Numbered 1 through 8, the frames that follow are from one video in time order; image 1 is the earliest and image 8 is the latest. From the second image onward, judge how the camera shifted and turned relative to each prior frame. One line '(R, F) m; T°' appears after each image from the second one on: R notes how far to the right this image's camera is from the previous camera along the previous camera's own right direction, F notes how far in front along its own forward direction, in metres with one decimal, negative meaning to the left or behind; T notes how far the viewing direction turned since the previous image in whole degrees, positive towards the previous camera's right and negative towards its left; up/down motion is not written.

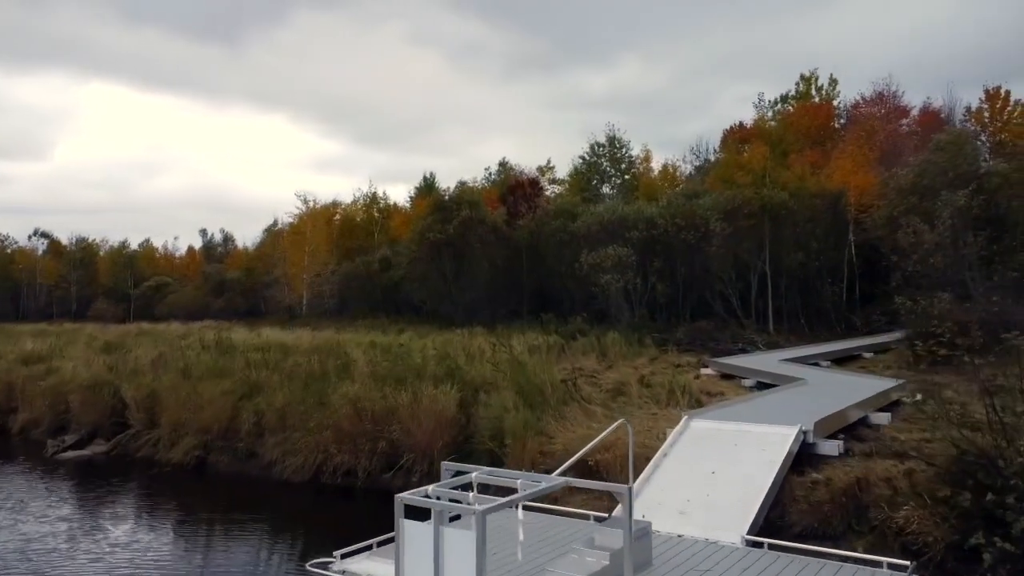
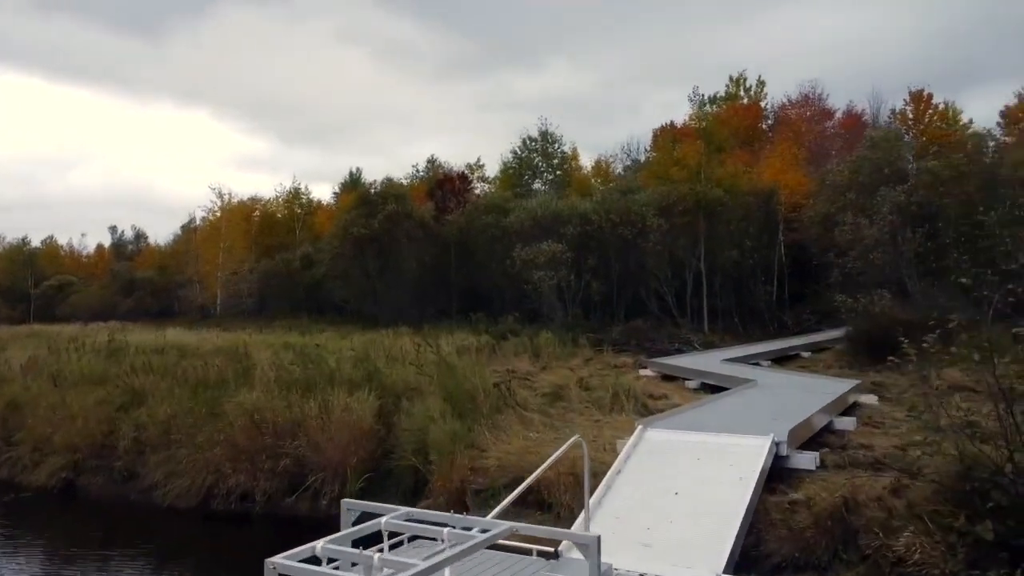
(0.0, +0.9) m; +5°
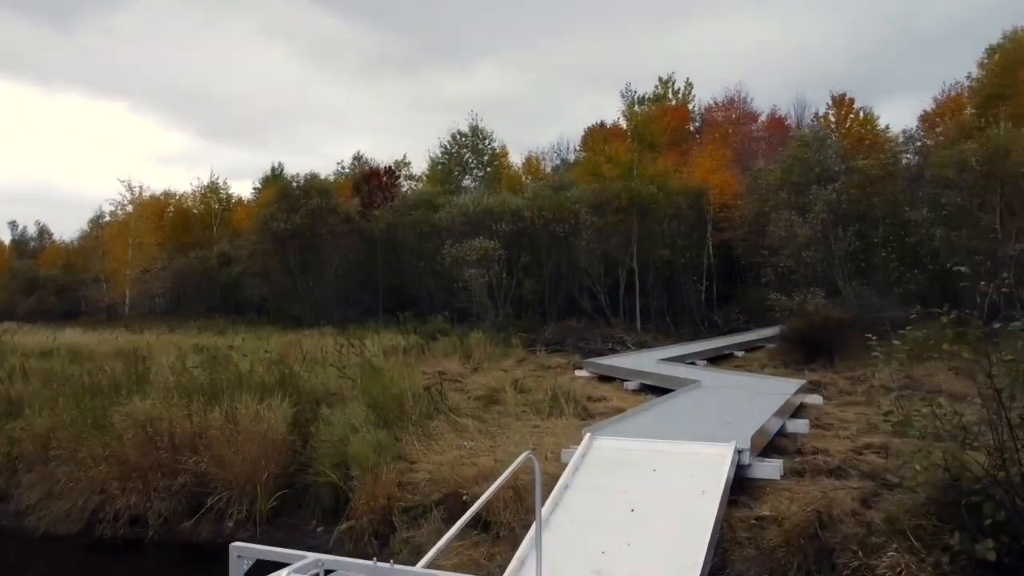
(0.0, +0.6) m; +5°
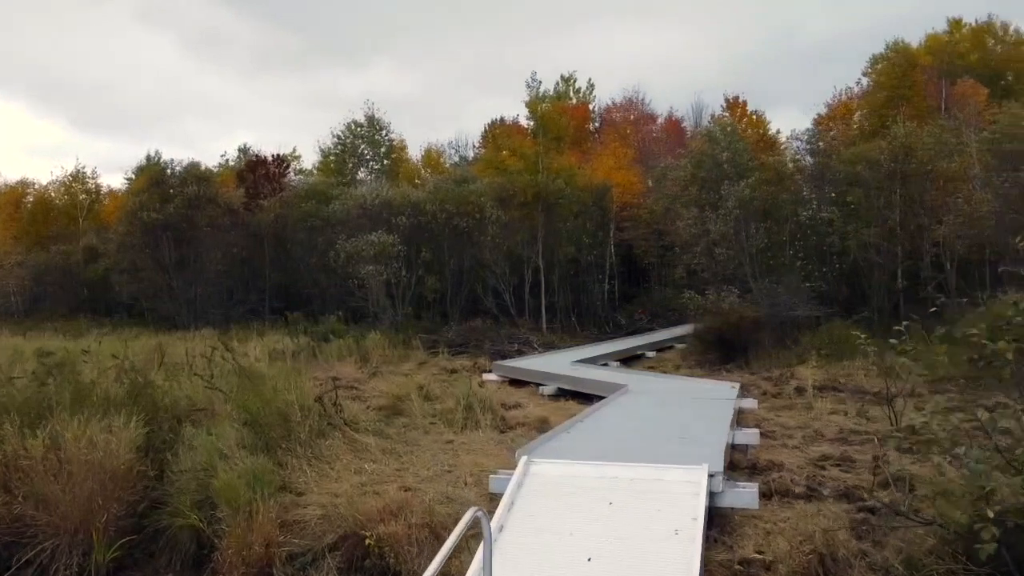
(-0.1, +1.0) m; +8°
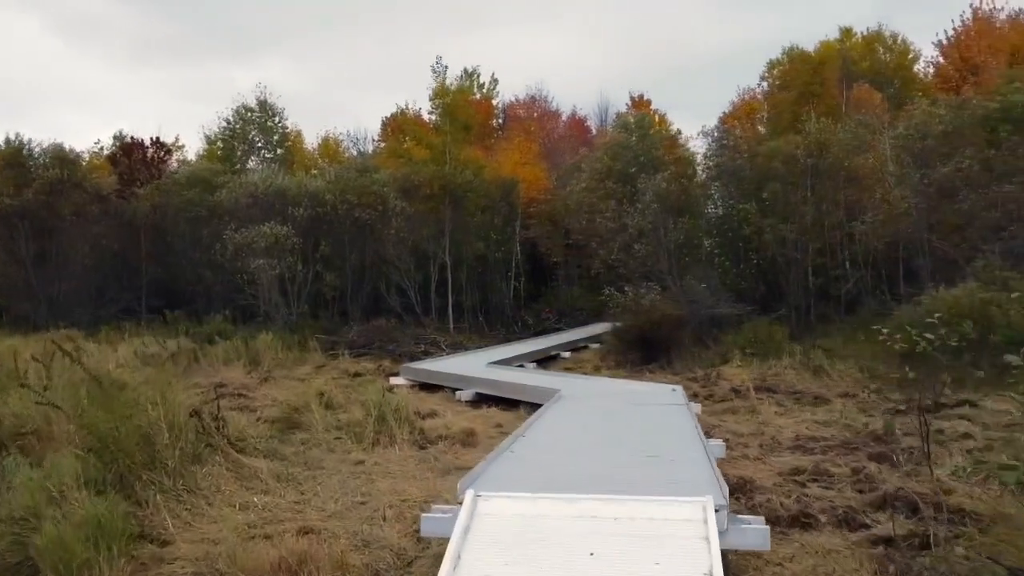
(-0.2, +0.9) m; +7°
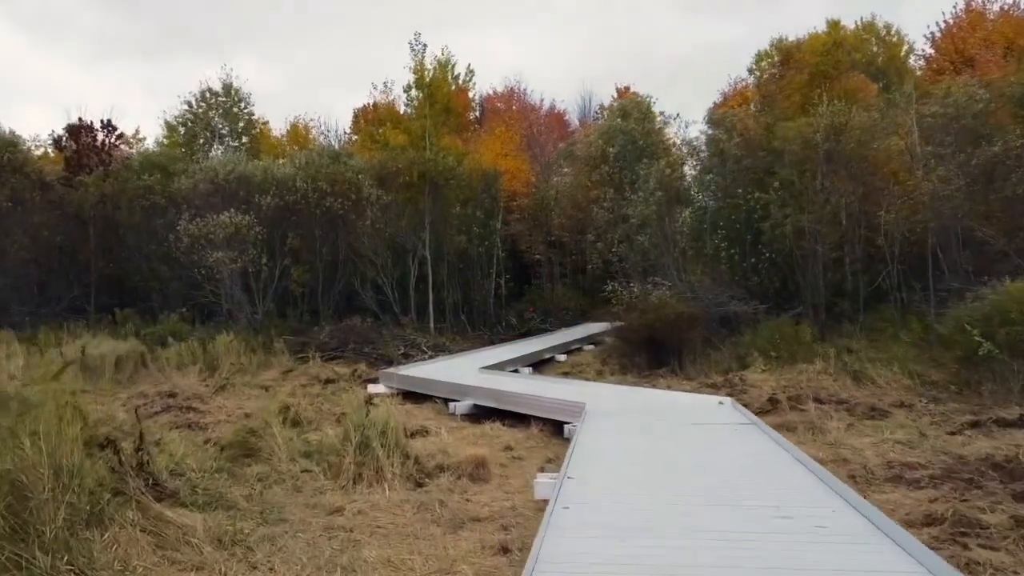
(-0.3, +1.3) m; +2°
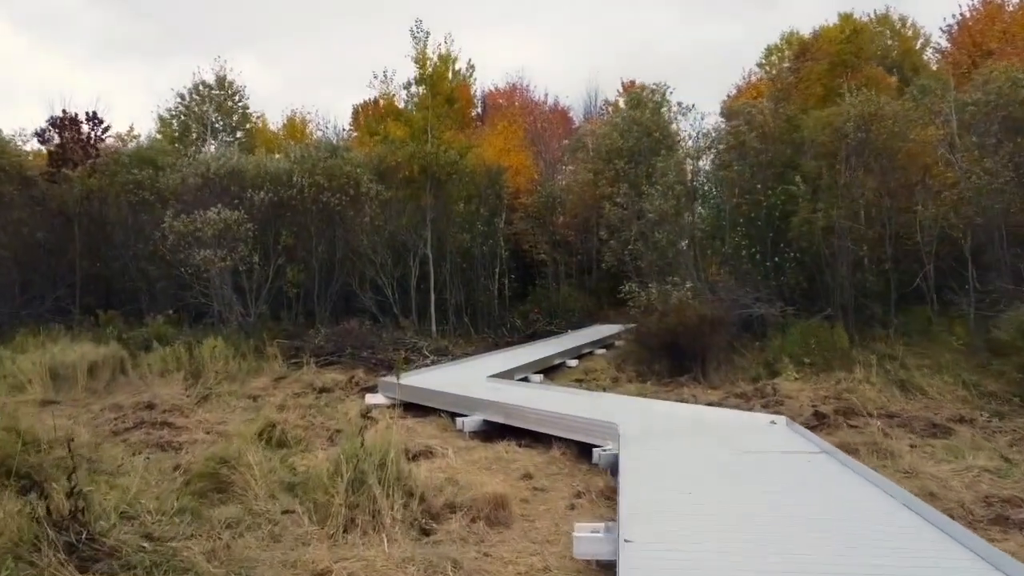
(-0.1, +0.8) m; 0°
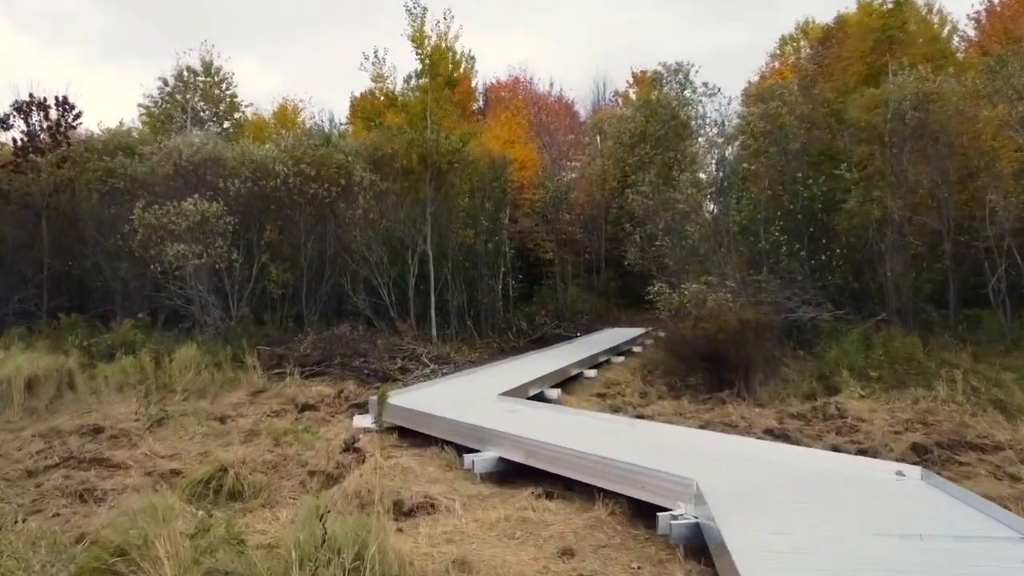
(-0.1, +1.3) m; 0°
